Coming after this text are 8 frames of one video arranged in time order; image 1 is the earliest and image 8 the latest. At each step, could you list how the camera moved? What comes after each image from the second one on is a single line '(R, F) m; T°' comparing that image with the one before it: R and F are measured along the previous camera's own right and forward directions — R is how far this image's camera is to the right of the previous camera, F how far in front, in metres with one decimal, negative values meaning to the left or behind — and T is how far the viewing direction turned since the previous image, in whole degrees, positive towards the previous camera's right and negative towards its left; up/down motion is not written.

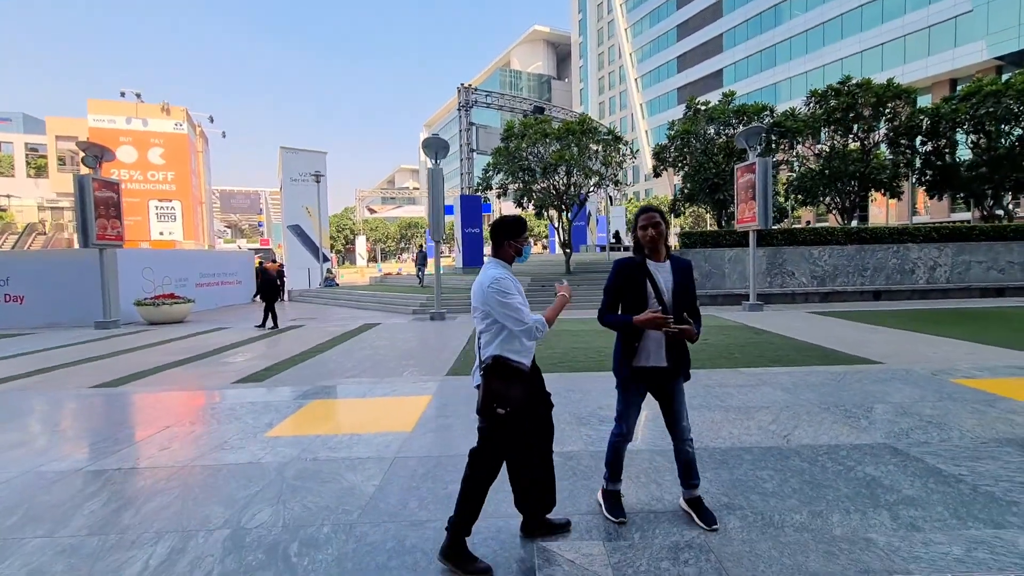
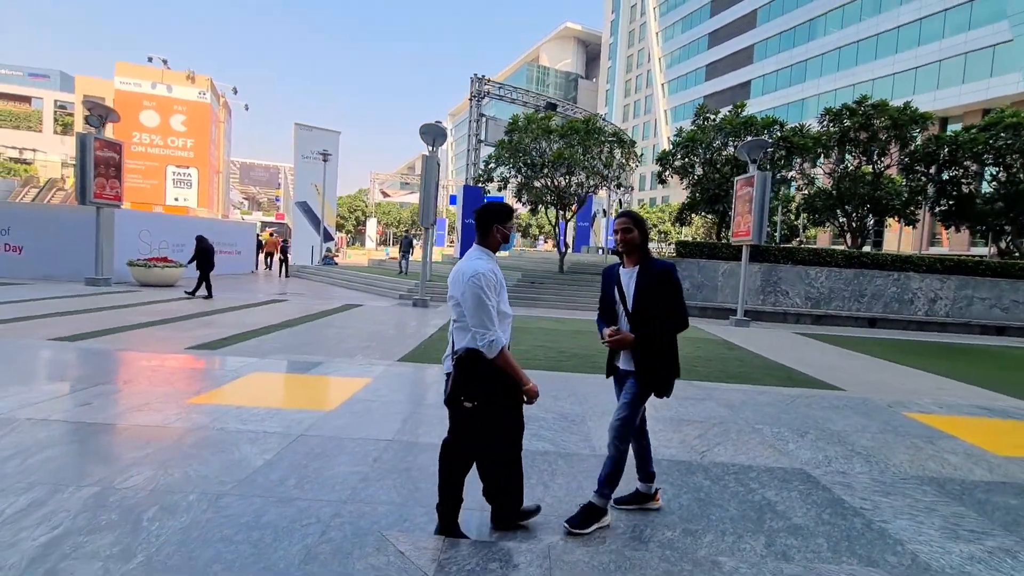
(+0.7, +0.1) m; -1°
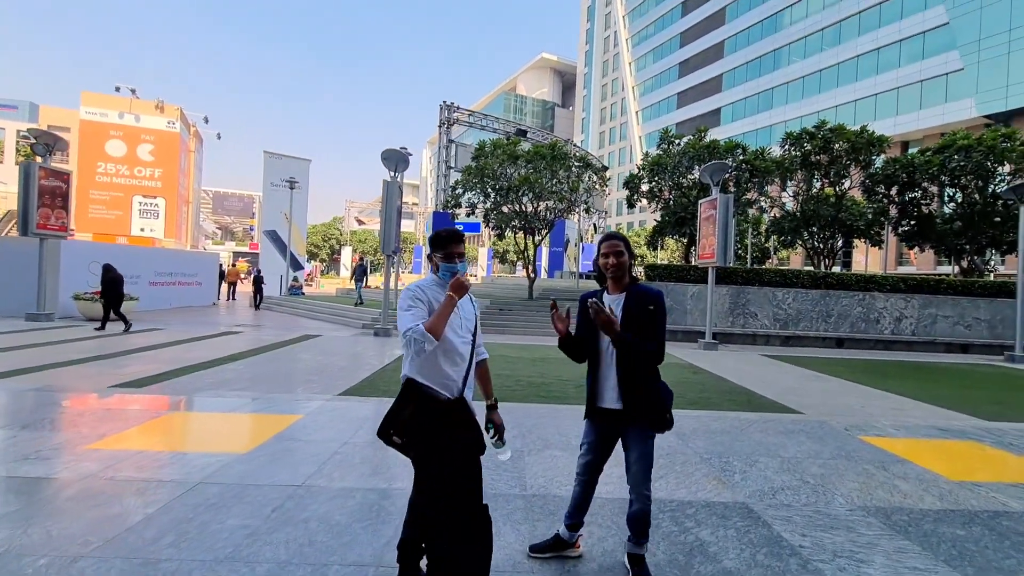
(+0.5, +0.2) m; +2°
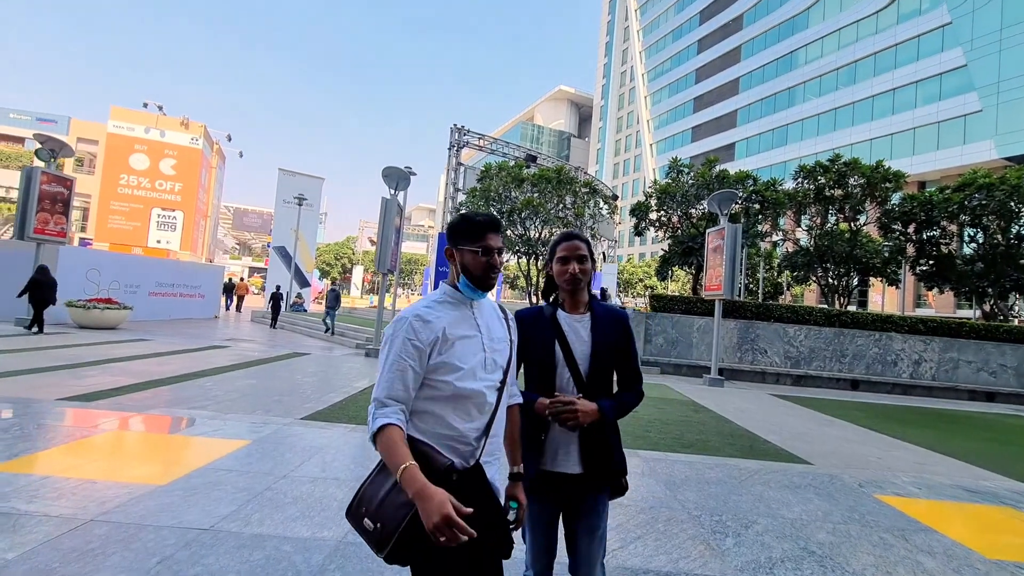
(+0.4, +0.5) m; -1°
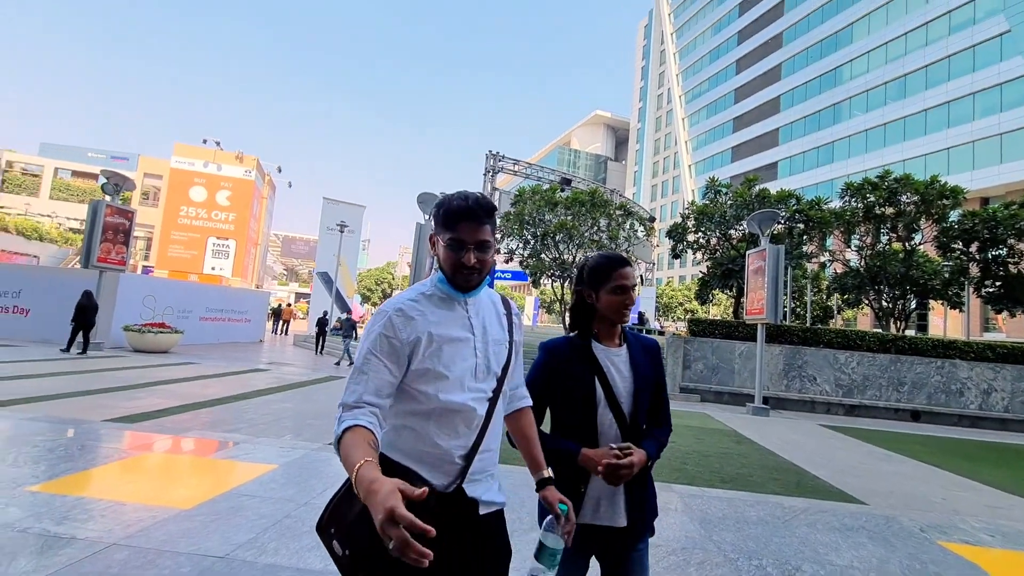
(+0.1, +0.1) m; -4°
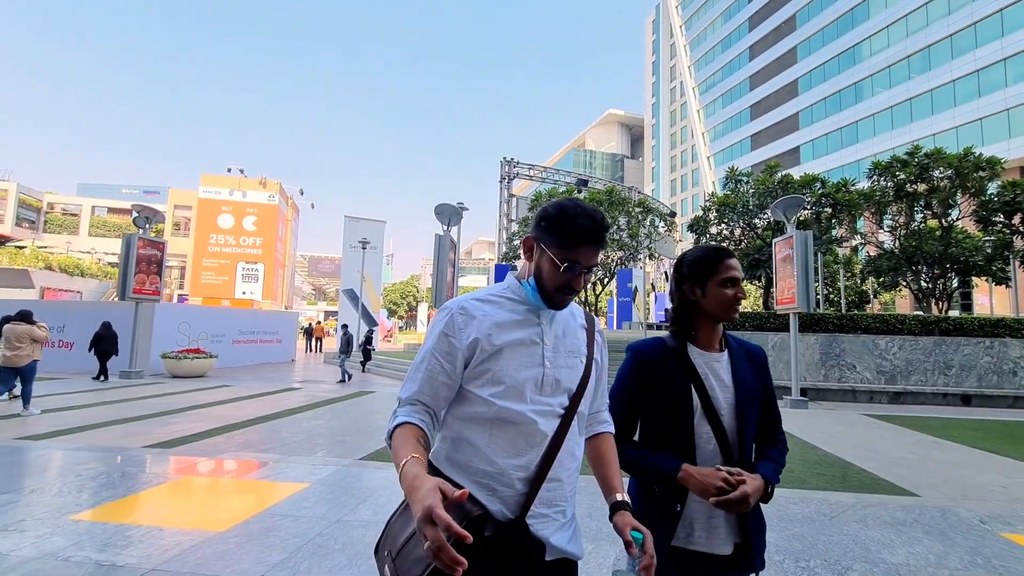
(+0.1, +0.1) m; -3°
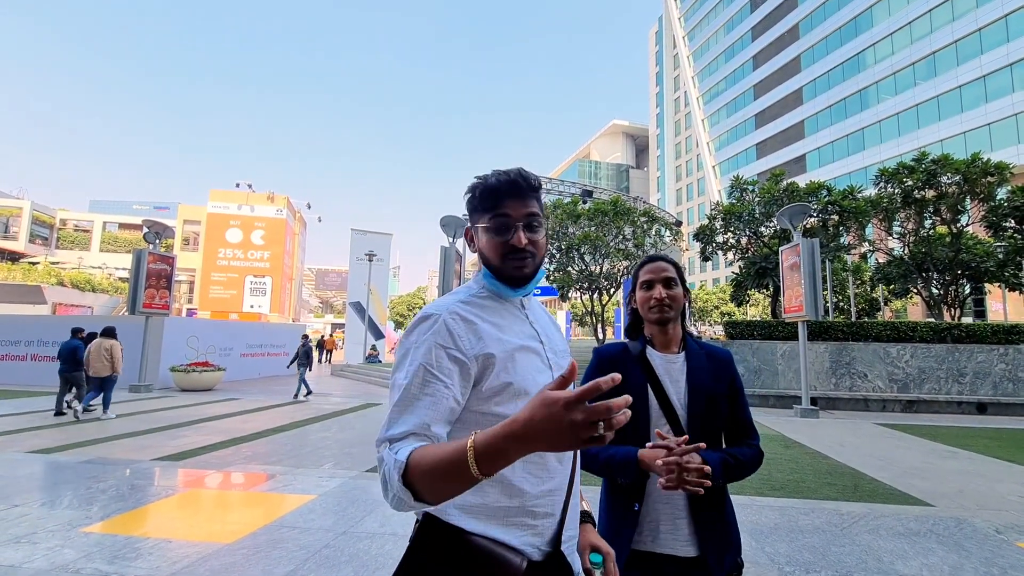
(0.0, 0.0) m; -1°
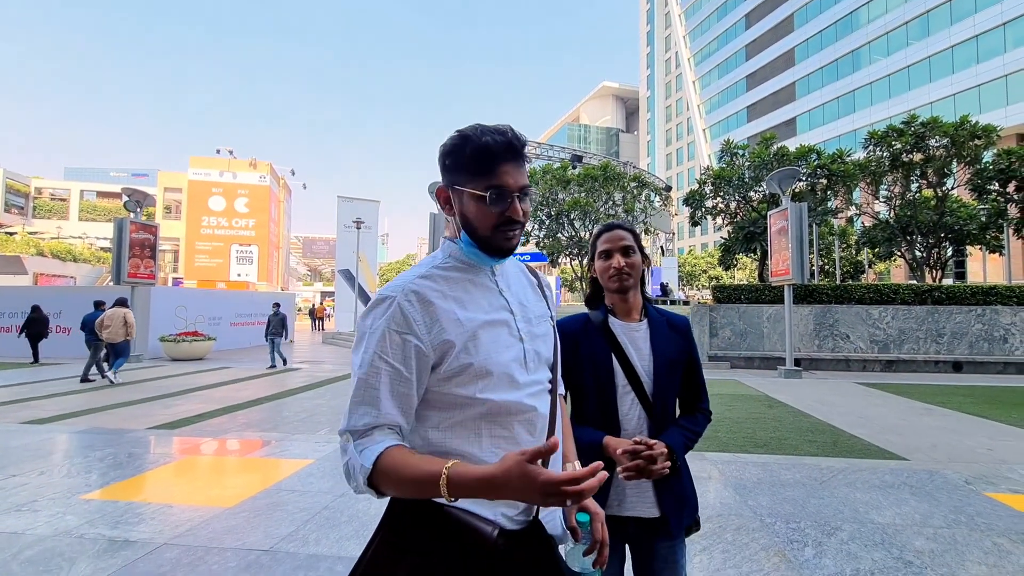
(0.0, 0.0) m; +1°
